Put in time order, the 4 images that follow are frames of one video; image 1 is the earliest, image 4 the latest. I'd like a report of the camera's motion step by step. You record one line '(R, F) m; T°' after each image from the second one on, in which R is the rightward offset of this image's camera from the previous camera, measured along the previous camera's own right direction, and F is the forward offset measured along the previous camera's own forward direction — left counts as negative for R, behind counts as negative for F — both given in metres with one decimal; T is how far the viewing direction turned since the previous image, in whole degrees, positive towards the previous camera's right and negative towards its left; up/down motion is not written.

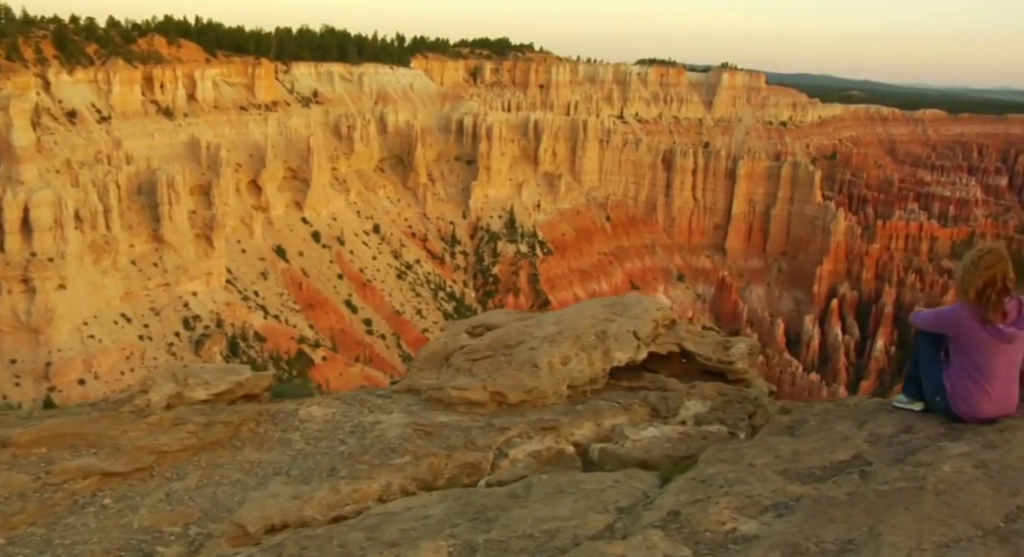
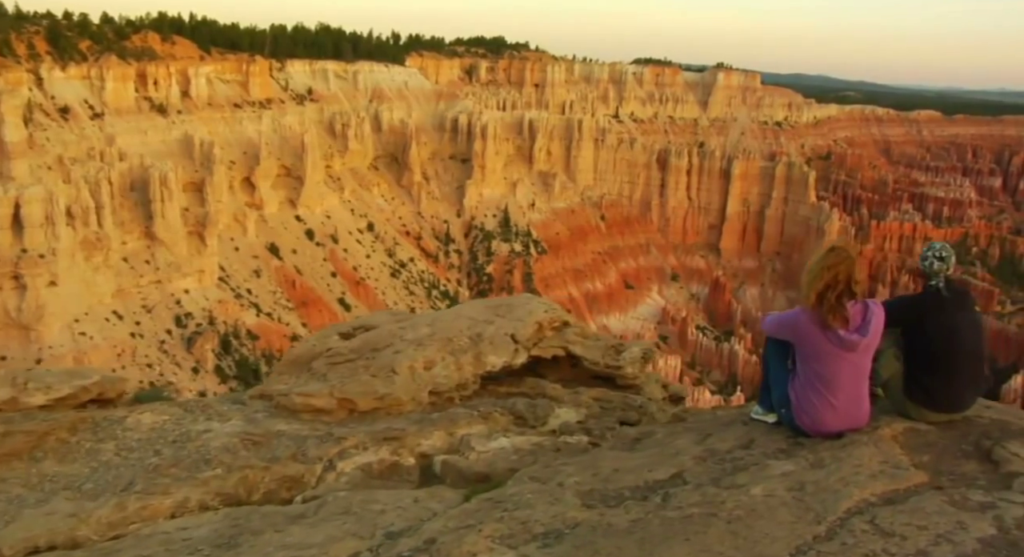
(+1.3, +0.5) m; 0°
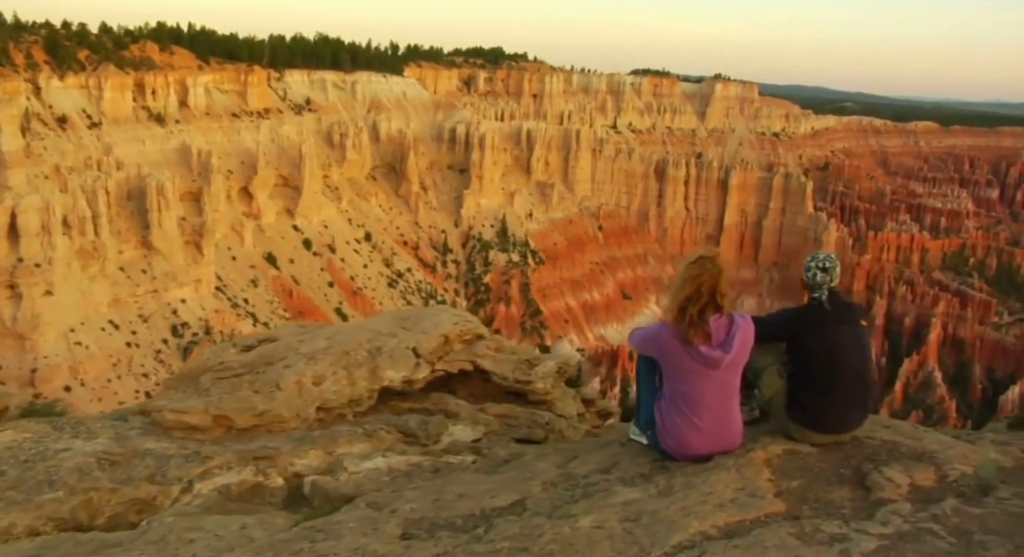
(+1.0, +0.3) m; 0°
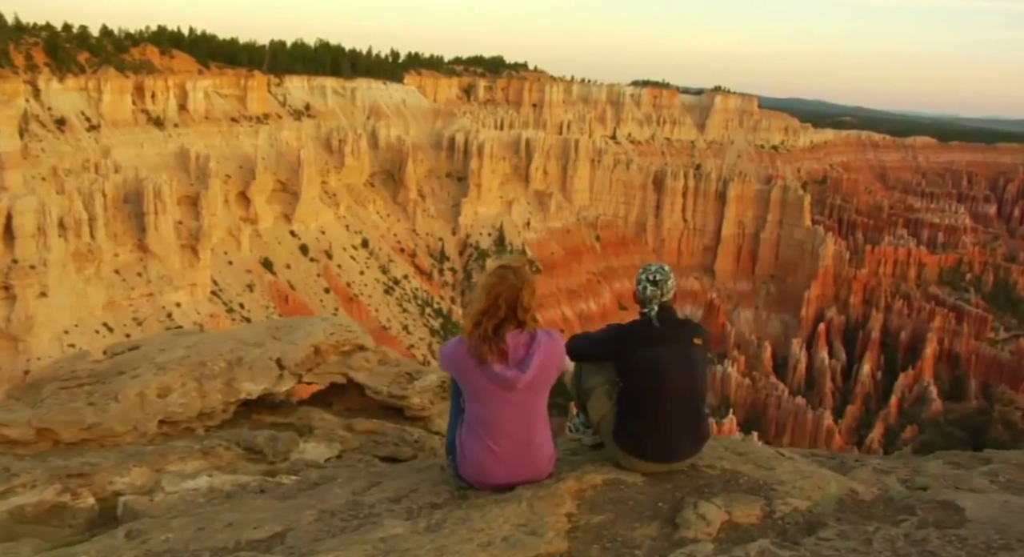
(+1.2, +0.4) m; 0°
